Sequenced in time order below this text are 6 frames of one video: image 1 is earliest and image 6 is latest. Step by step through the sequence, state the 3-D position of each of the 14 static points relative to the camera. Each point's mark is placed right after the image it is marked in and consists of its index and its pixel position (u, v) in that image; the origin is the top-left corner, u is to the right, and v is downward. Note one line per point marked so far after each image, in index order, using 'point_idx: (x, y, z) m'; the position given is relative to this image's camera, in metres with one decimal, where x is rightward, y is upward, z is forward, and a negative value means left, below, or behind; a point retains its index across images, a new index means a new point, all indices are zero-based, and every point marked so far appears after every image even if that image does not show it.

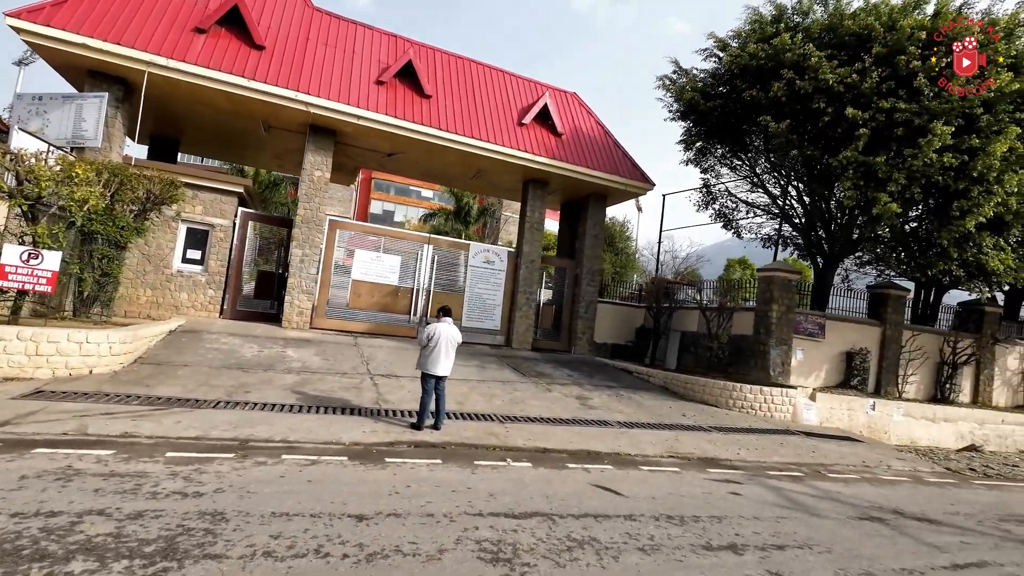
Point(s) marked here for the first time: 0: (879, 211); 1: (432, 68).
0: (+6.7, +1.4, +10.2) m
1: (-2.3, +6.1, +15.4) m
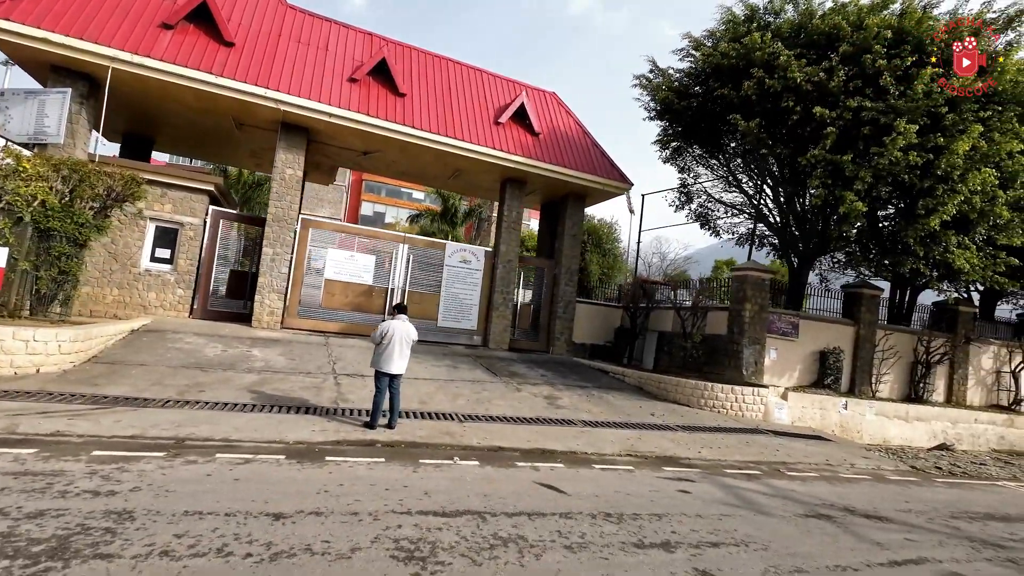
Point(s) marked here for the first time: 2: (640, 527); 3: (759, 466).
0: (+6.1, +1.4, +10.2) m
1: (-2.9, +6.1, +15.3) m
2: (+1.1, -2.0, +4.7) m
3: (+3.4, -2.5, +7.7) m
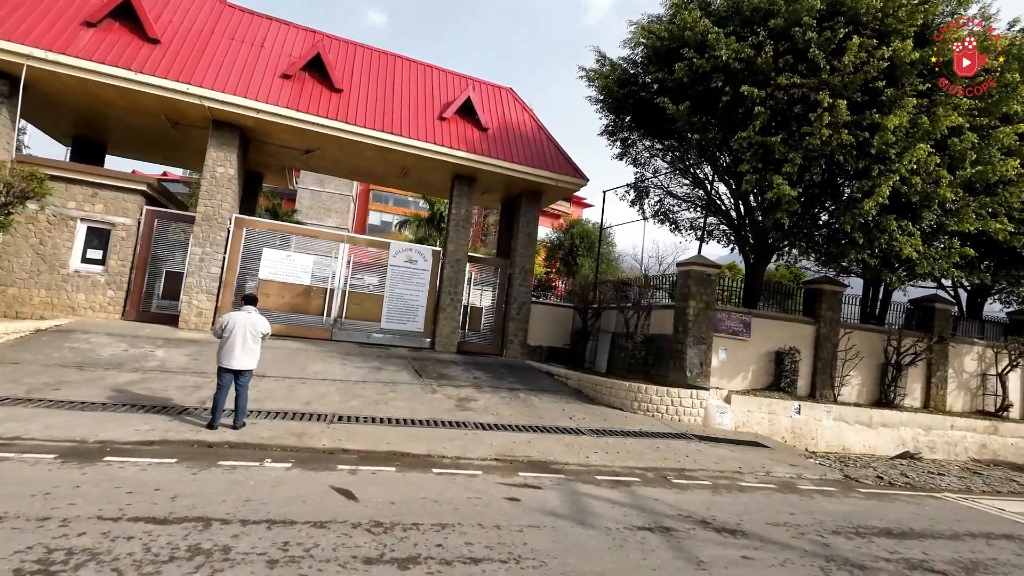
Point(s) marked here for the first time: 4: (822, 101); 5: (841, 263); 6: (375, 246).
0: (+4.4, +1.6, +9.4) m
1: (-4.4, +6.0, +15.0) m
2: (-0.8, -1.8, +4.1) m
3: (+1.7, -2.3, +6.9) m
4: (+5.0, +3.0, +9.0) m
5: (+6.2, +0.5, +10.6) m
6: (-3.6, +1.1, +14.7) m
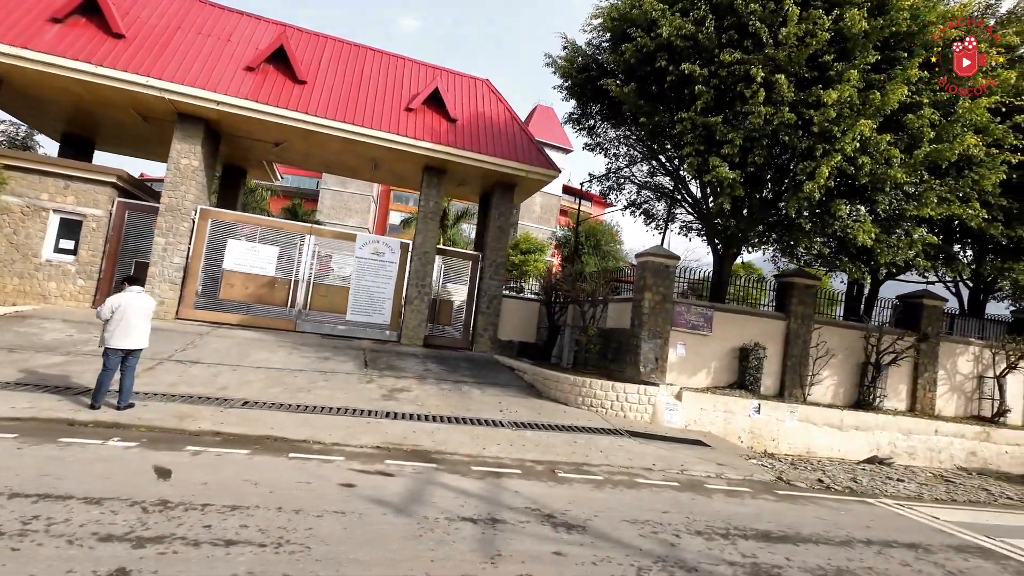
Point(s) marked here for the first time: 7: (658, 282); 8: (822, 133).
0: (+3.2, +1.8, +8.9) m
1: (-5.2, +6.3, +15.0) m
2: (-2.4, -1.6, +3.9) m
3: (+0.3, -2.1, +6.6) m
4: (+3.8, +3.2, +8.5) m
5: (+5.1, +0.6, +10.0) m
6: (-4.5, +1.3, +14.7) m
7: (+3.0, +0.1, +11.5) m
8: (+4.7, +2.3, +8.4) m
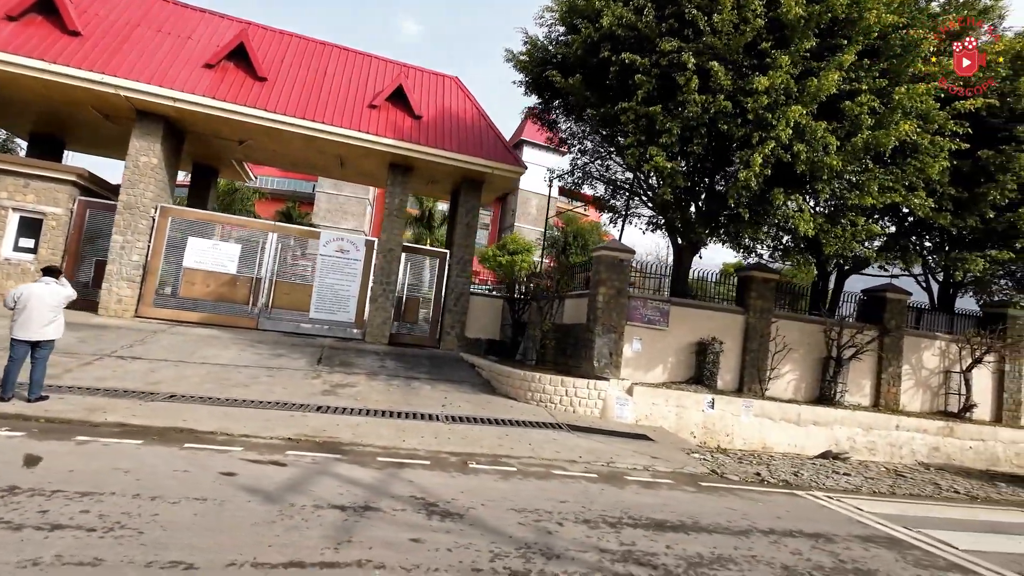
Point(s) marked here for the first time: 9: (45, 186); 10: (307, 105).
0: (+2.2, +1.9, +8.8) m
1: (-6.2, +6.3, +15.0) m
2: (-3.4, -1.5, +3.8) m
3: (-0.7, -2.0, +6.5) m
4: (+2.8, +3.4, +8.4) m
5: (+4.1, +0.8, +9.8) m
6: (-5.4, +1.4, +14.6) m
7: (+2.0, +0.2, +11.3) m
8: (+3.7, +2.5, +8.3) m
9: (-11.4, +2.5, +13.6) m
10: (-5.1, +4.6, +14.1) m
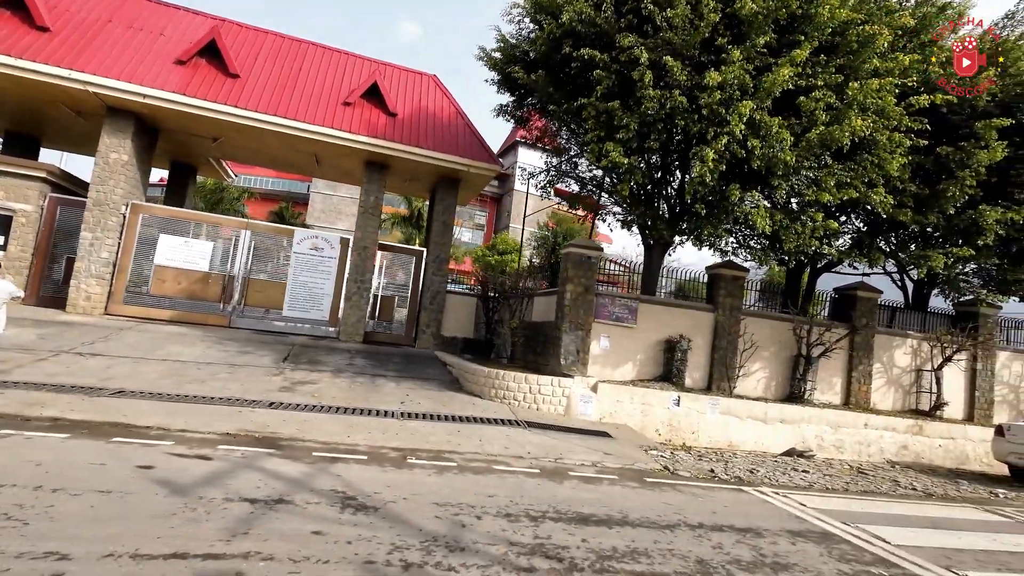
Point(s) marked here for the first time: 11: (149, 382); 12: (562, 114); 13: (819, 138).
0: (+1.5, +2.0, +8.7) m
1: (-6.9, +6.4, +14.9) m
2: (-4.1, -1.4, +3.7) m
3: (-1.4, -1.9, +6.4) m
4: (+2.1, +3.4, +8.3) m
5: (+3.4, +0.8, +9.8) m
6: (-6.1, +1.5, +14.6) m
7: (+1.4, +0.3, +11.3) m
8: (+3.0, +2.5, +8.3) m
9: (-12.1, +2.5, +13.6) m
10: (-5.8, +4.7, +14.1) m
11: (-5.6, -1.5, +8.6) m
12: (+1.0, +3.2, +10.2) m
13: (+4.5, +2.2, +8.2) m
